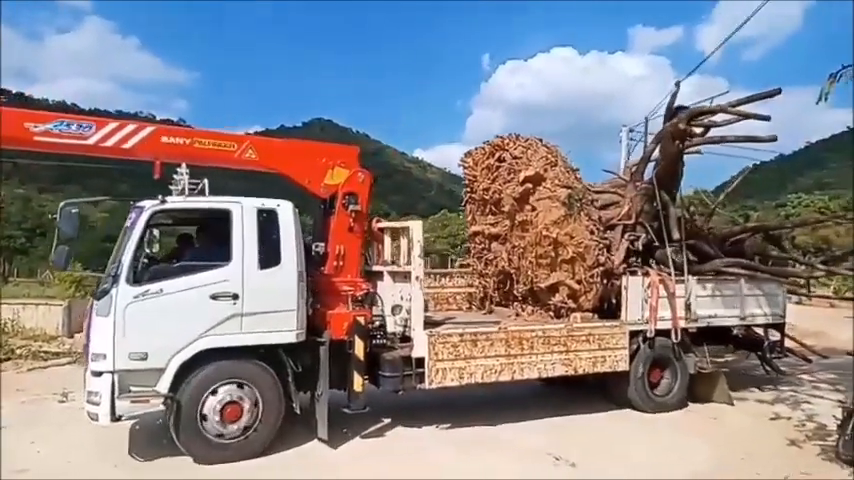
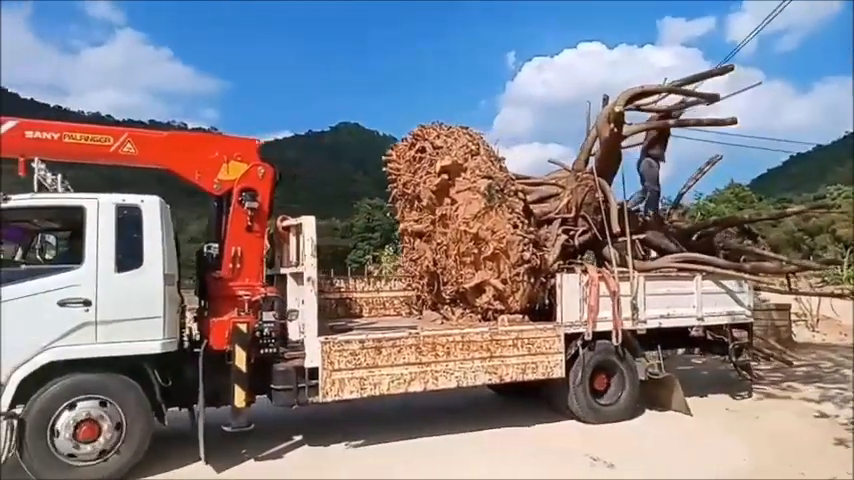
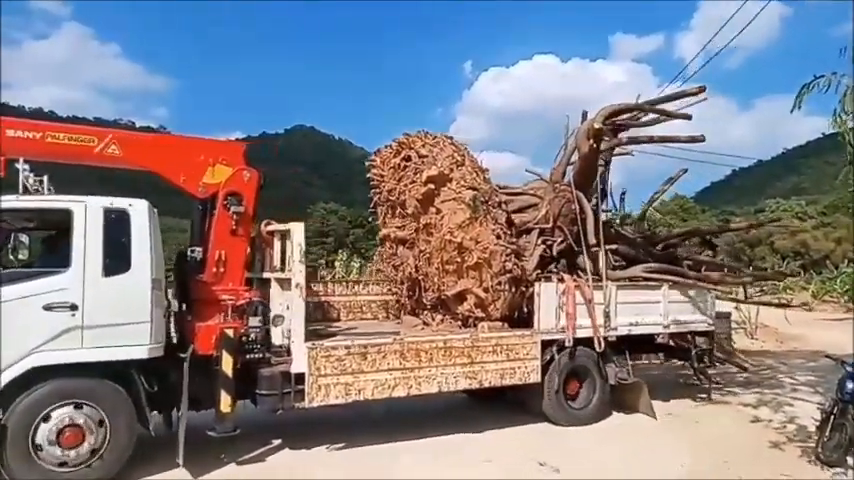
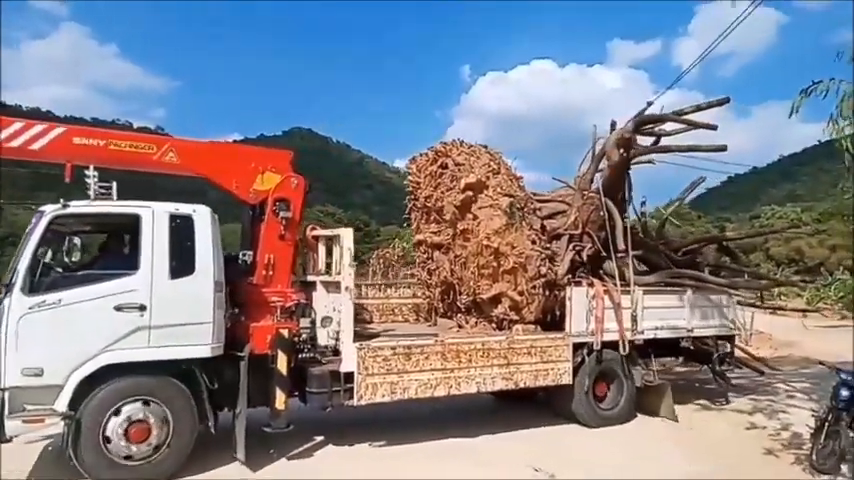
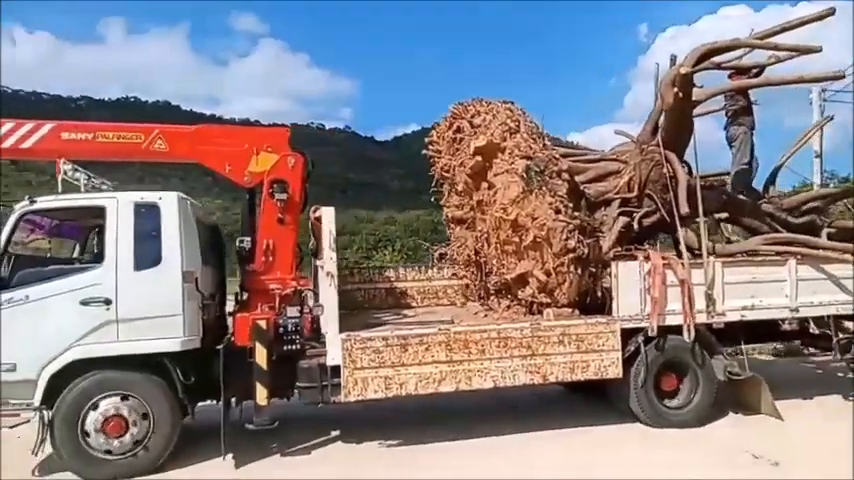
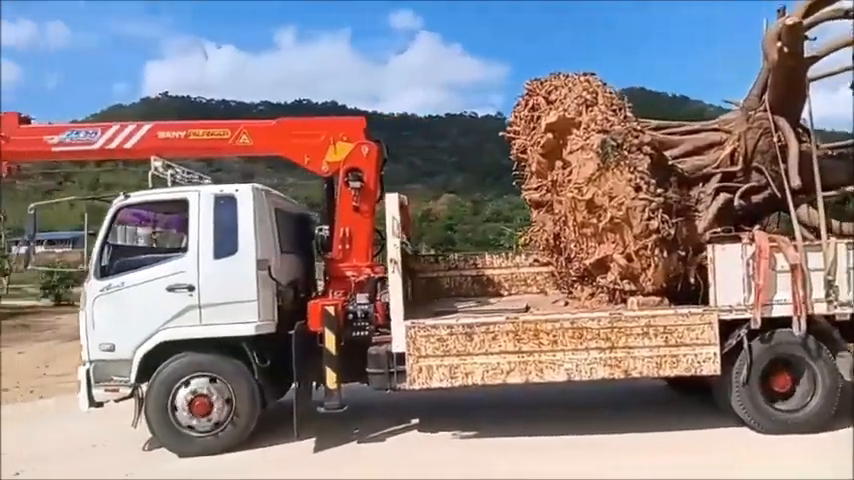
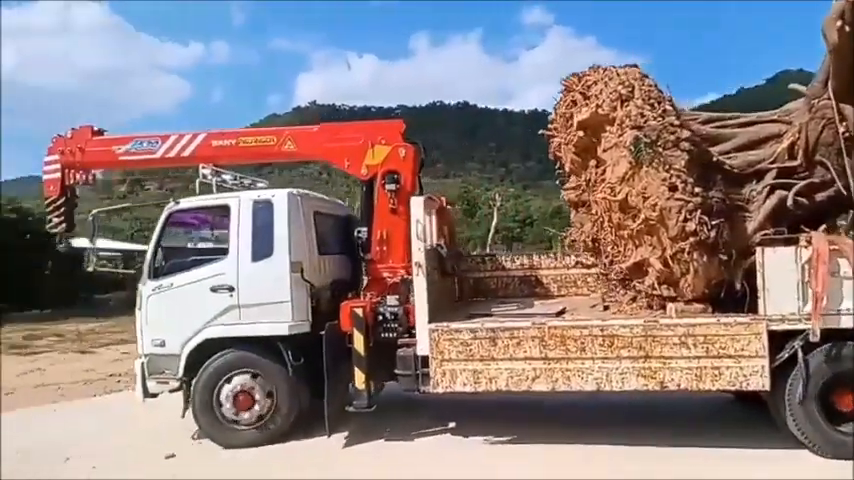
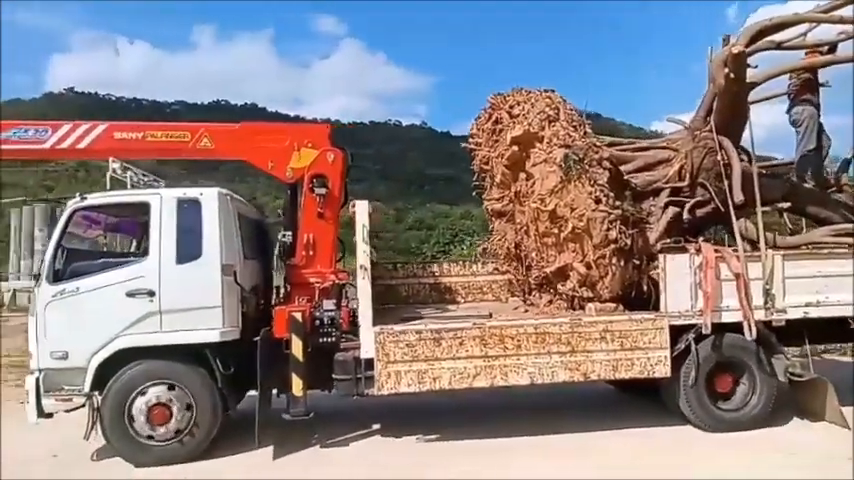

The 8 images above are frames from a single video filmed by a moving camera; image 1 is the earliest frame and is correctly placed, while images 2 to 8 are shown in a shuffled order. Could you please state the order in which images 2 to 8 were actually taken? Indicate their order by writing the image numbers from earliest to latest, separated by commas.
4, 3, 2, 5, 8, 6, 7
